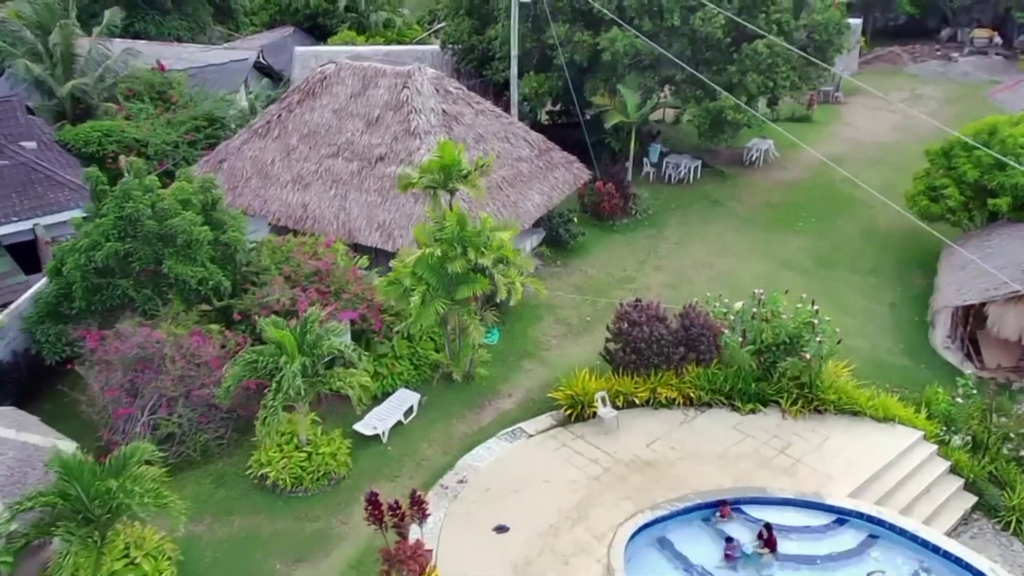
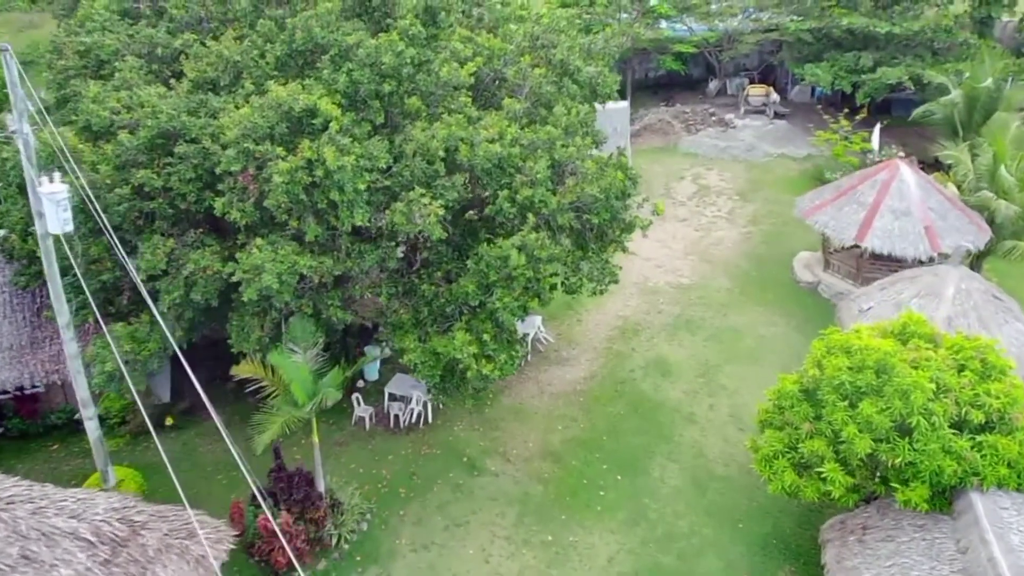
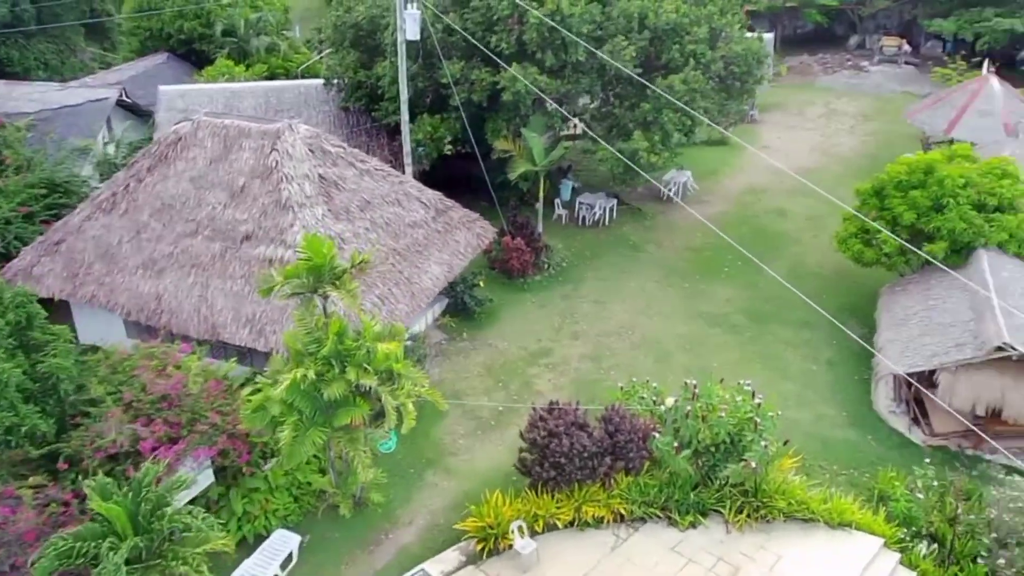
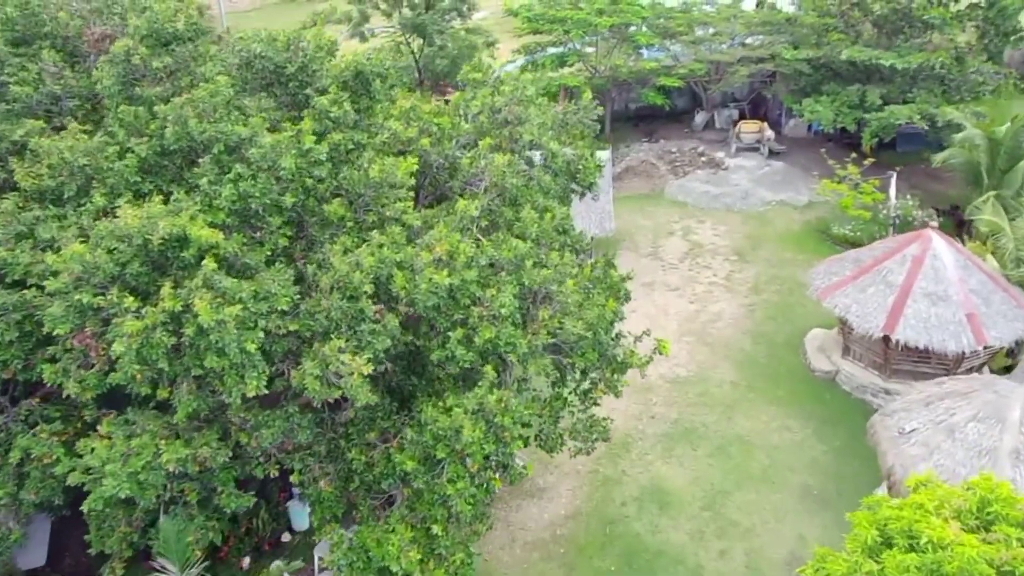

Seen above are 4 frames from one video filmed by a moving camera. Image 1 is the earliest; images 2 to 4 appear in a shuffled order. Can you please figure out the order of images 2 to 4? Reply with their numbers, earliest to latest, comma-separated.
3, 2, 4
